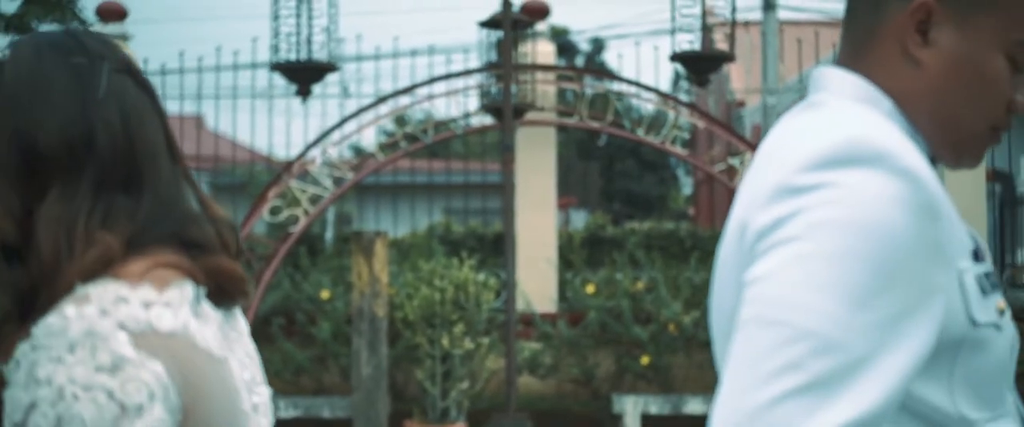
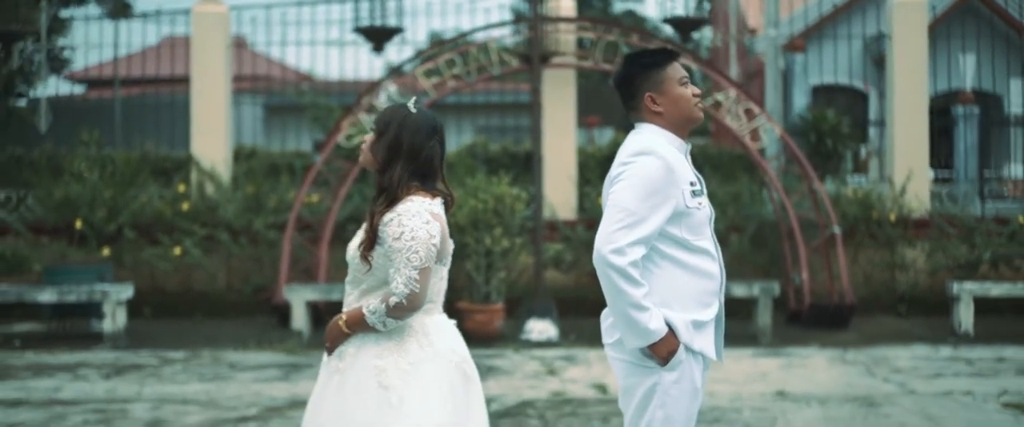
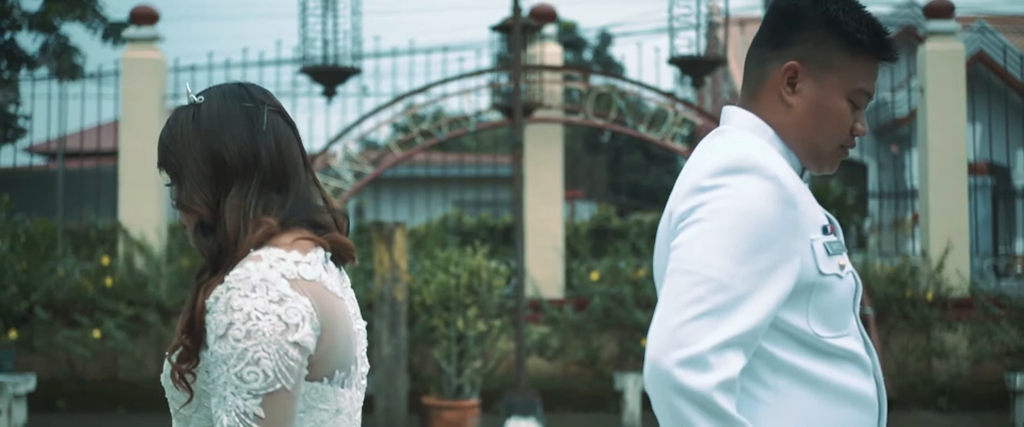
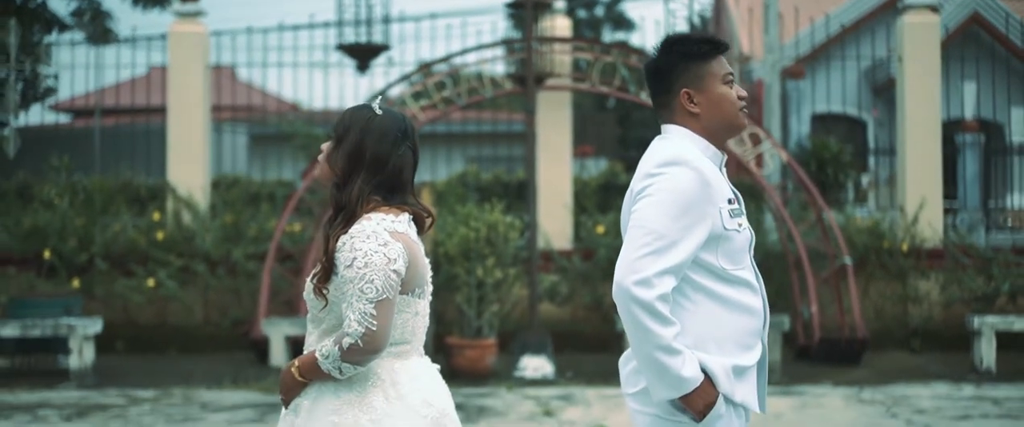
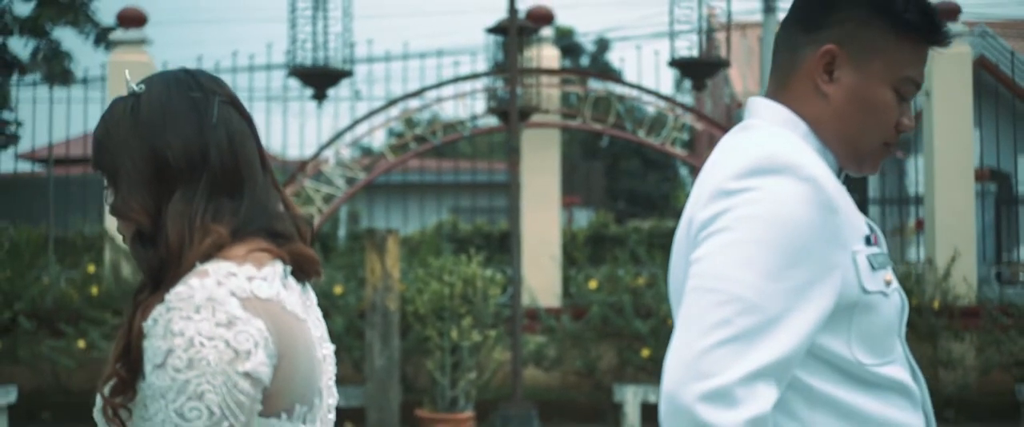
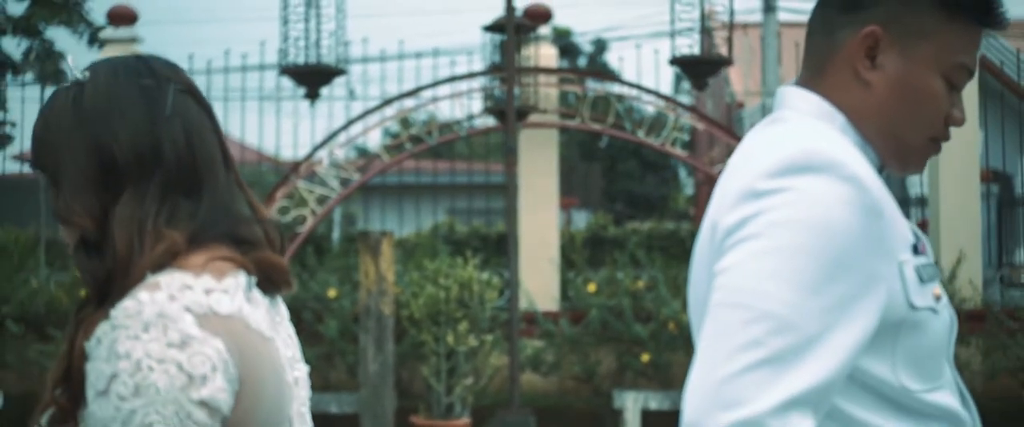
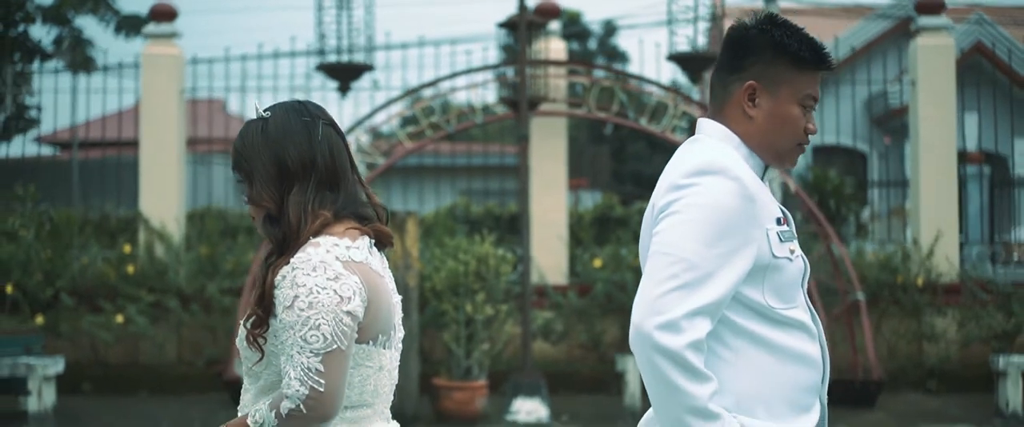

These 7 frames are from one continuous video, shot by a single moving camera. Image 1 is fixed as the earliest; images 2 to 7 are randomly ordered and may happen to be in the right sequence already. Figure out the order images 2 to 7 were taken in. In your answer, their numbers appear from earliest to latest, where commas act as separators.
6, 5, 3, 7, 4, 2
